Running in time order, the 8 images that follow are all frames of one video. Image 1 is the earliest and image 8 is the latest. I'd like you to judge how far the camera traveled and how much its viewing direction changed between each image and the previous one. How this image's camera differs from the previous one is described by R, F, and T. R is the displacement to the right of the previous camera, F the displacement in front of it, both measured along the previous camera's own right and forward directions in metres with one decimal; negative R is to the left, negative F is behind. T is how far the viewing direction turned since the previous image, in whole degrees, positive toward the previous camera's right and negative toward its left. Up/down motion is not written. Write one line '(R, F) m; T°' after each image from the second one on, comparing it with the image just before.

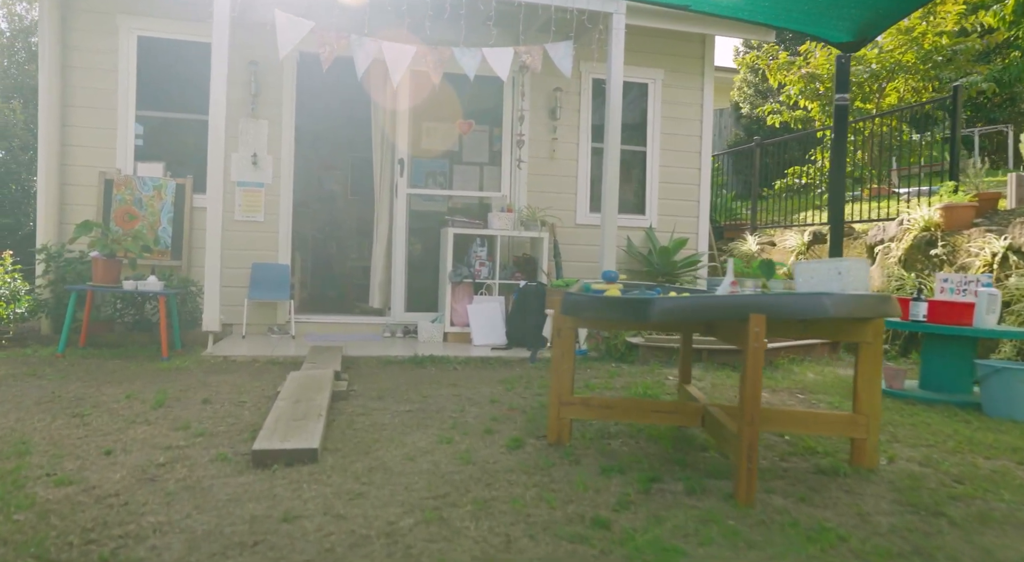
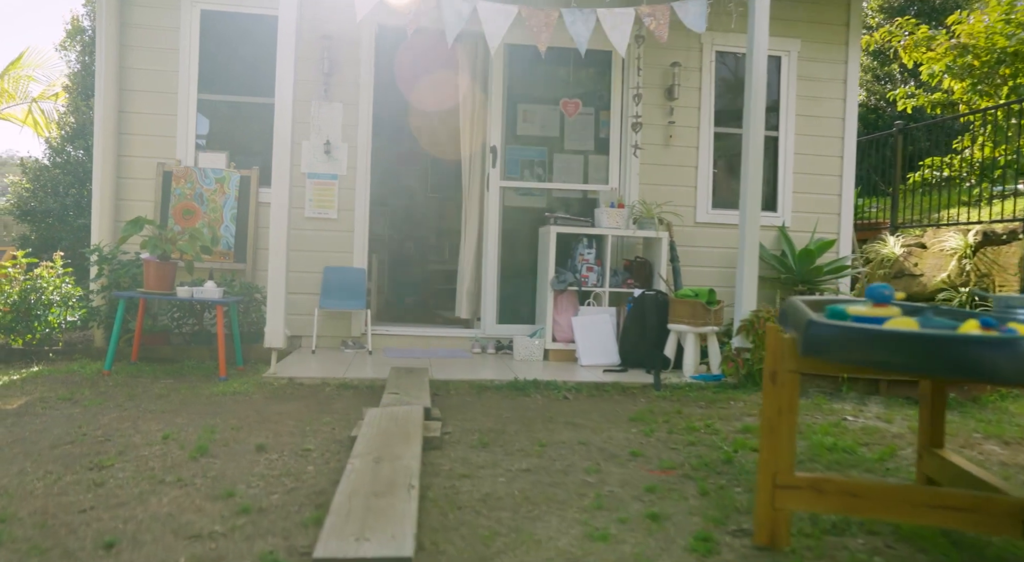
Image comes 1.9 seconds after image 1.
(-0.3, +1.0) m; -6°
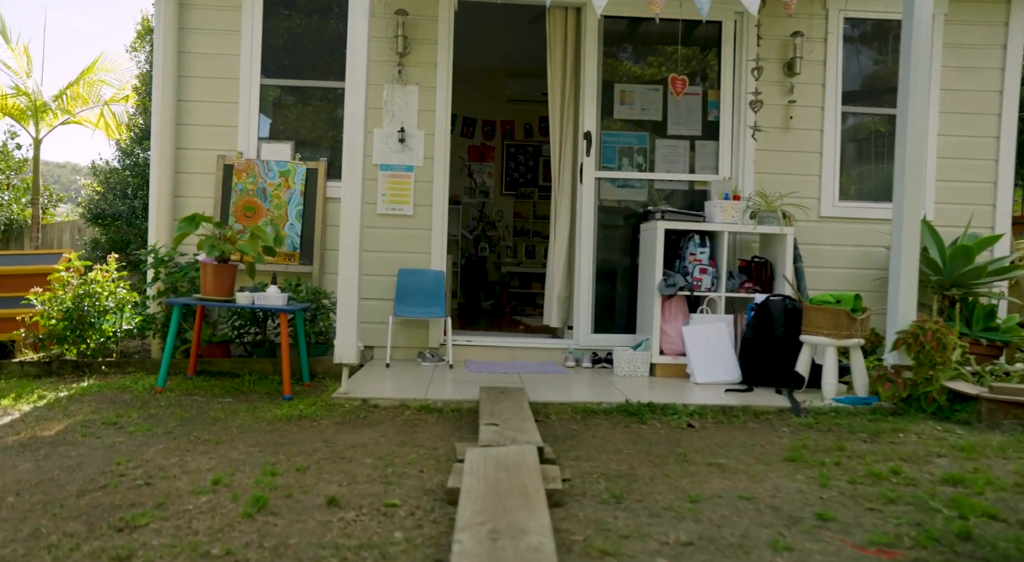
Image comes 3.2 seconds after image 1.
(-0.3, +0.7) m; -5°
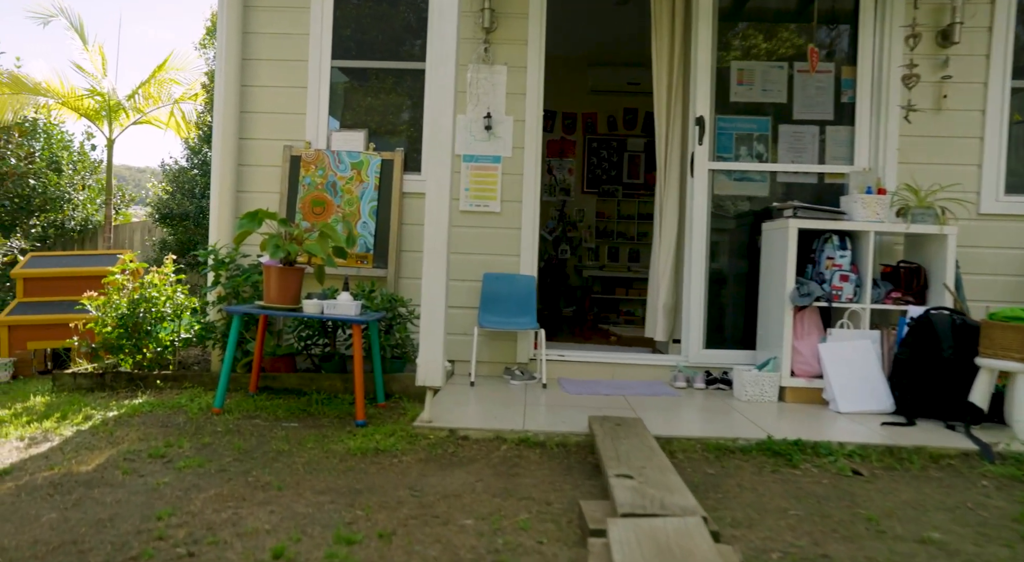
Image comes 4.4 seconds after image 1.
(-0.3, +0.6) m; -5°
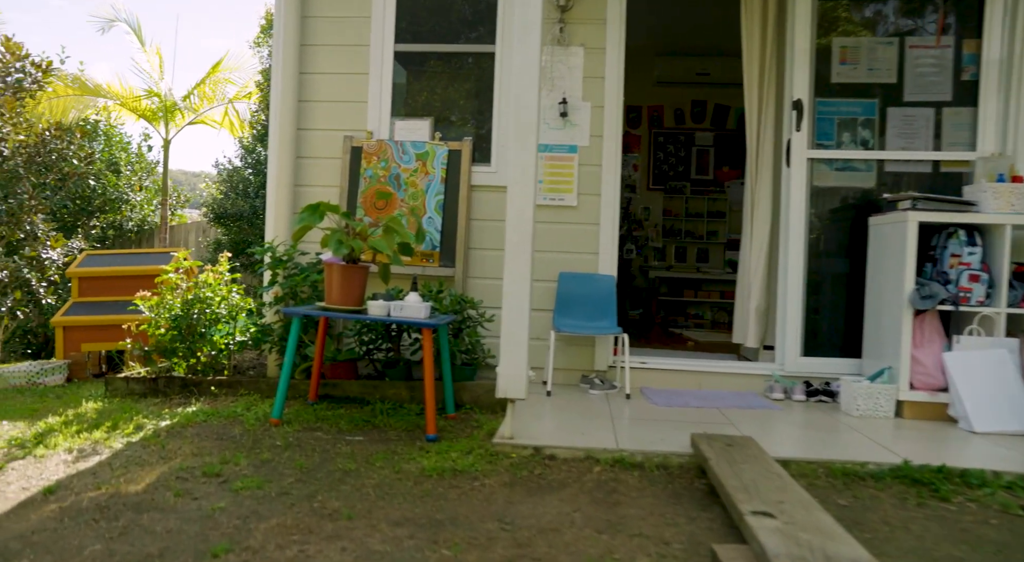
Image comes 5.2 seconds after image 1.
(-0.2, +0.4) m; -4°
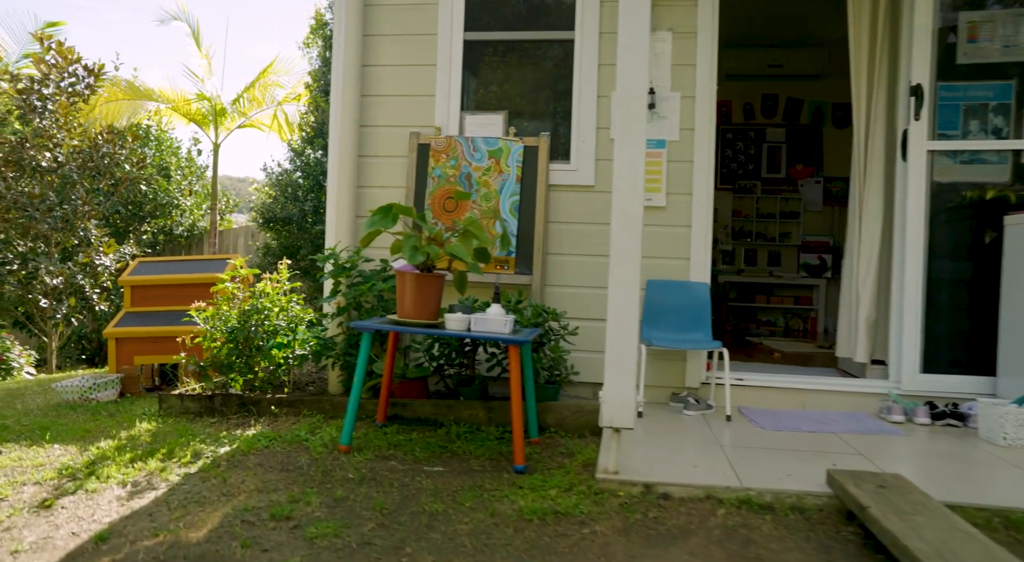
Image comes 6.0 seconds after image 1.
(-0.2, +0.4) m; -3°
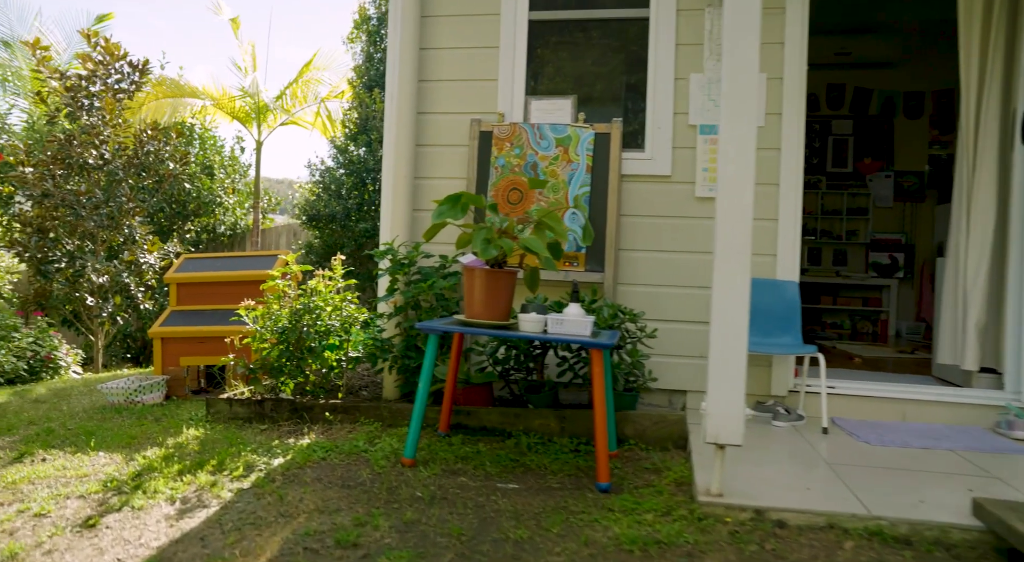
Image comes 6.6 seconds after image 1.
(-0.2, +0.3) m; -3°
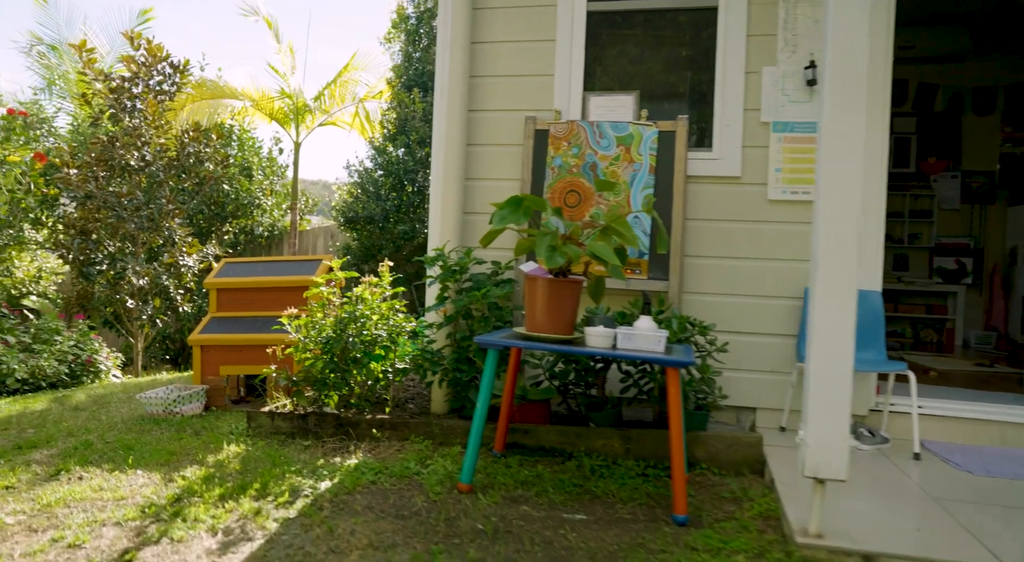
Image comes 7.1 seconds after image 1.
(-0.1, +0.2) m; -3°
